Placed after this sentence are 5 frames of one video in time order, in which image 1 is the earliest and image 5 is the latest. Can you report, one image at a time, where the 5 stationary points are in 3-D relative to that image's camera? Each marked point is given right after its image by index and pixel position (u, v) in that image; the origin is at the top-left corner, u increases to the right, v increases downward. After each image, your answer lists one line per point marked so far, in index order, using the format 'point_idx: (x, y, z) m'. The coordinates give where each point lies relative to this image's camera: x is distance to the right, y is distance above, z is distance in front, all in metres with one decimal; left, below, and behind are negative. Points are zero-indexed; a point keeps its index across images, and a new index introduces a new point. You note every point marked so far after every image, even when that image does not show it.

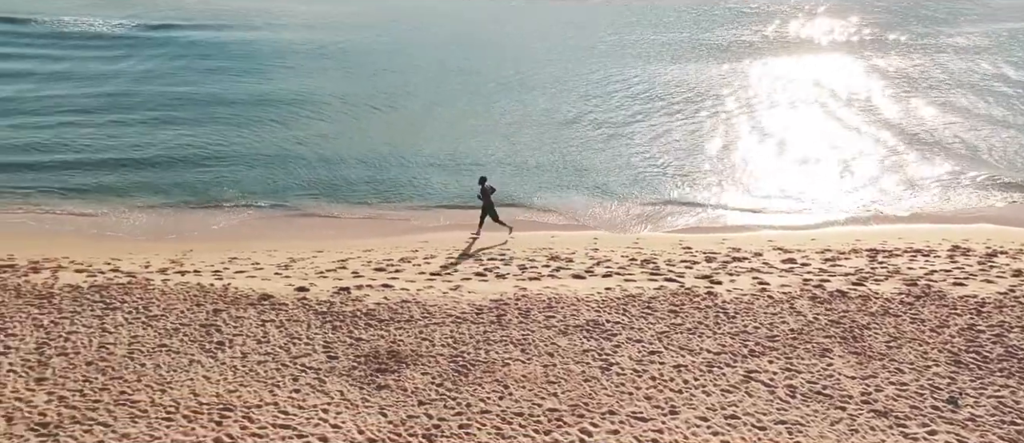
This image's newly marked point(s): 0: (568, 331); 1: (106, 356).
0: (+0.8, -1.6, +11.0) m
1: (-5.8, -1.9, +10.8) m
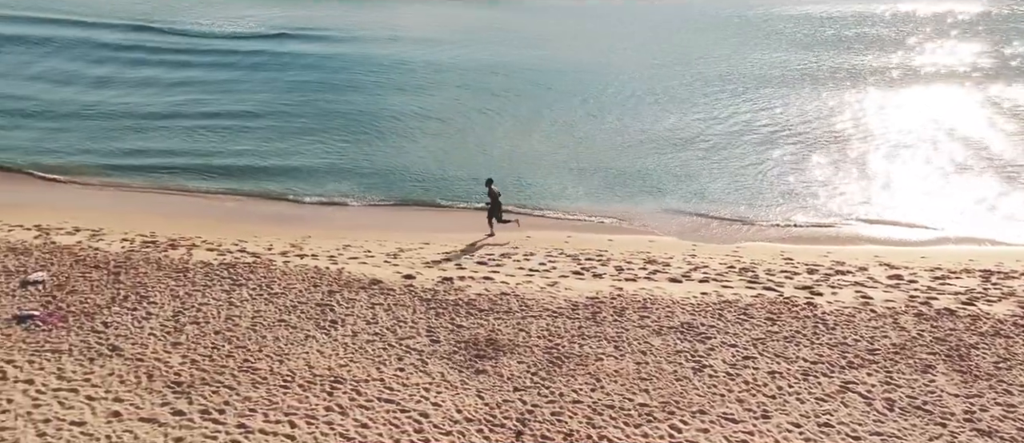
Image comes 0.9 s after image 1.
0: (+2.2, -1.6, +11.2) m
1: (-4.4, -1.6, +11.8) m
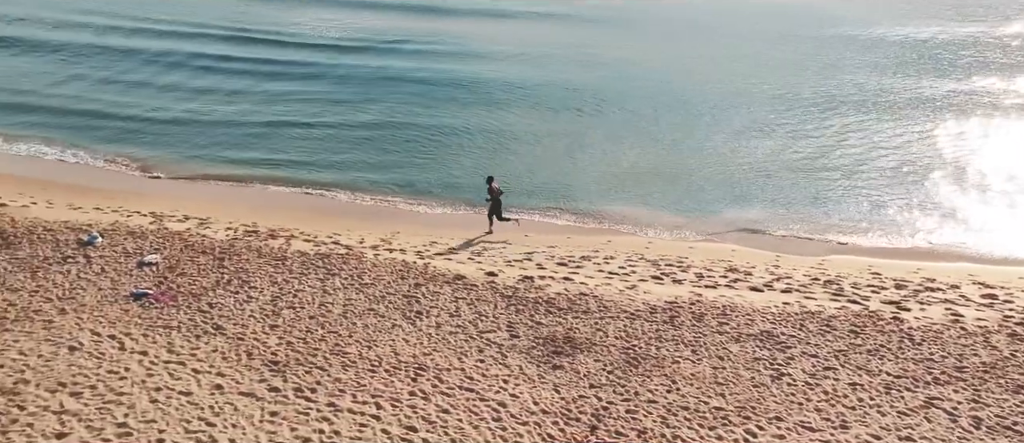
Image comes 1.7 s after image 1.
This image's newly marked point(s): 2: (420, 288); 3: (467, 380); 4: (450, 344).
0: (+3.4, -1.8, +11.3) m
1: (-3.1, -1.5, +12.5) m
2: (-1.6, -1.2, +13.4) m
3: (-0.6, -2.2, +10.6) m
4: (-1.0, -1.9, +11.6) m
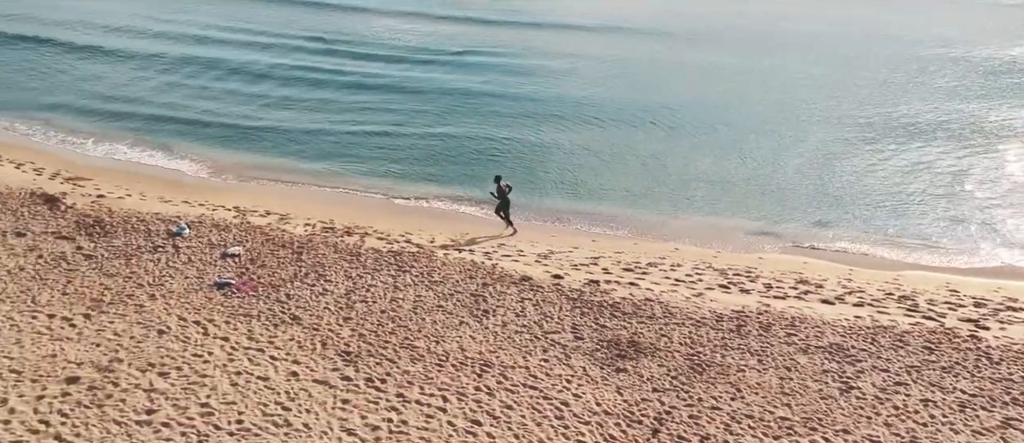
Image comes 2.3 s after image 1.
0: (+4.4, -1.9, +11.1) m
1: (-2.0, -1.5, +13.0) m
2: (-0.4, -1.2, +13.7) m
3: (+0.3, -2.3, +10.8) m
4: (0.0, -1.9, +11.8) m
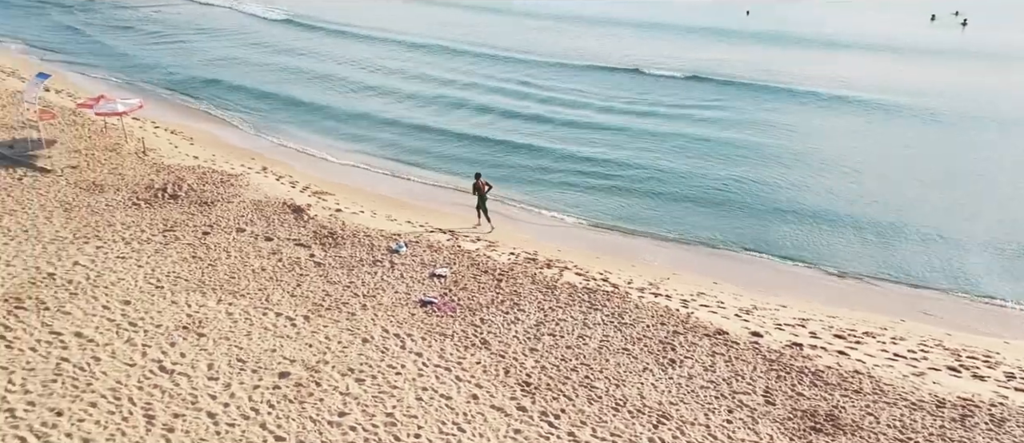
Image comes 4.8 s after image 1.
0: (+6.8, -3.0, +9.4) m
1: (+1.2, -2.1, +13.0) m
2: (+2.9, -2.0, +13.2) m
3: (+2.7, -3.0, +10.3) m
4: (+2.8, -2.6, +11.3) m
